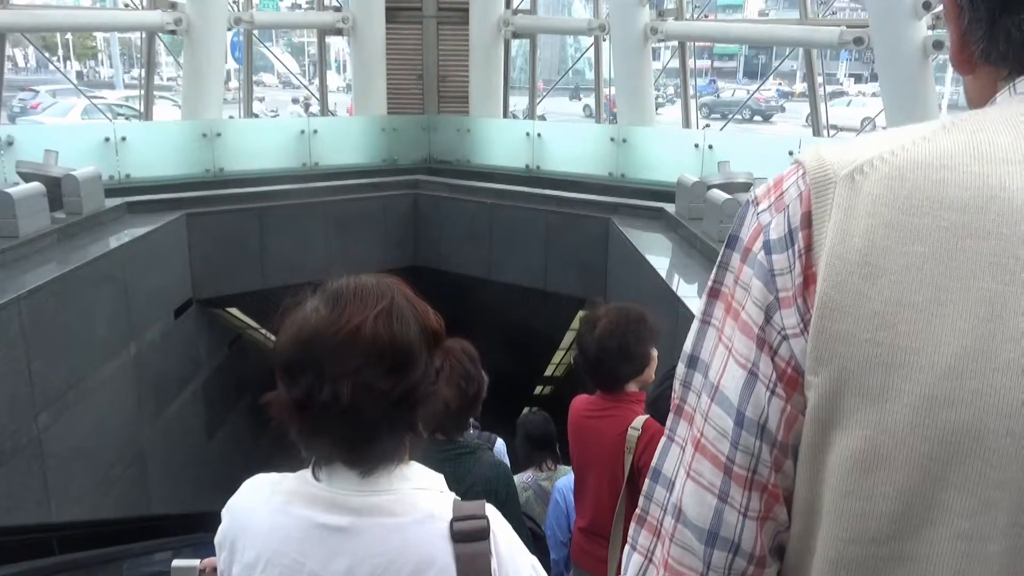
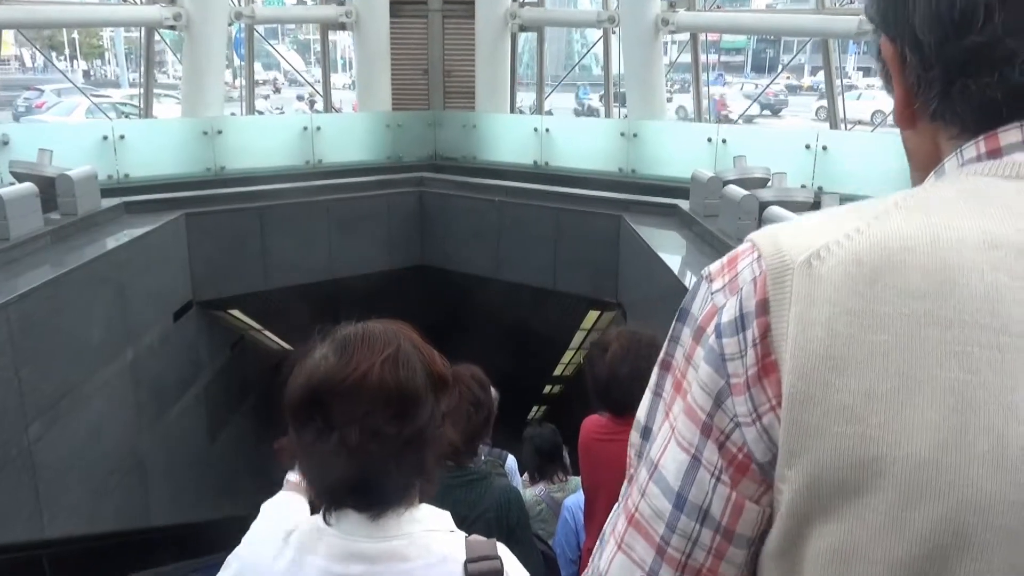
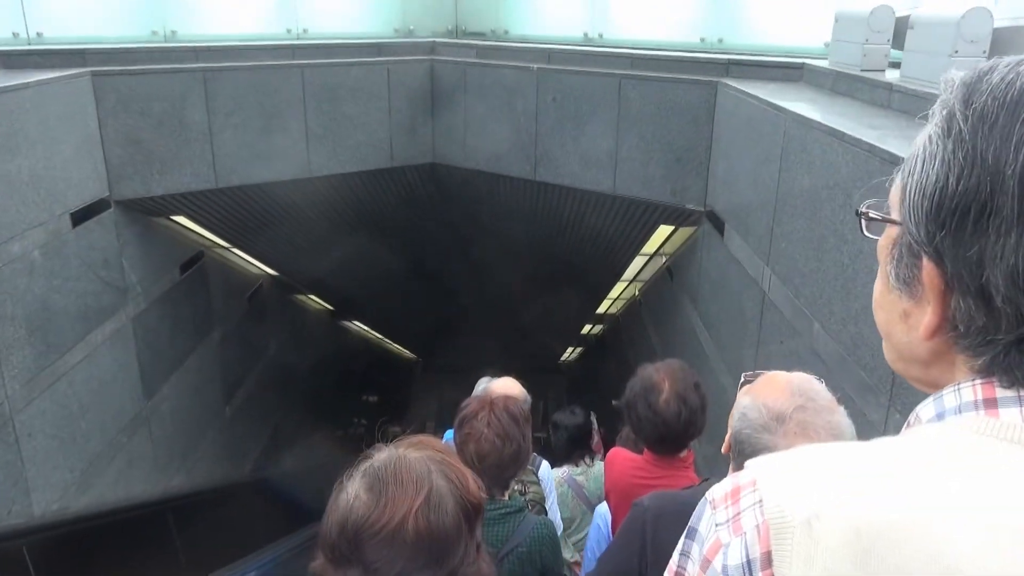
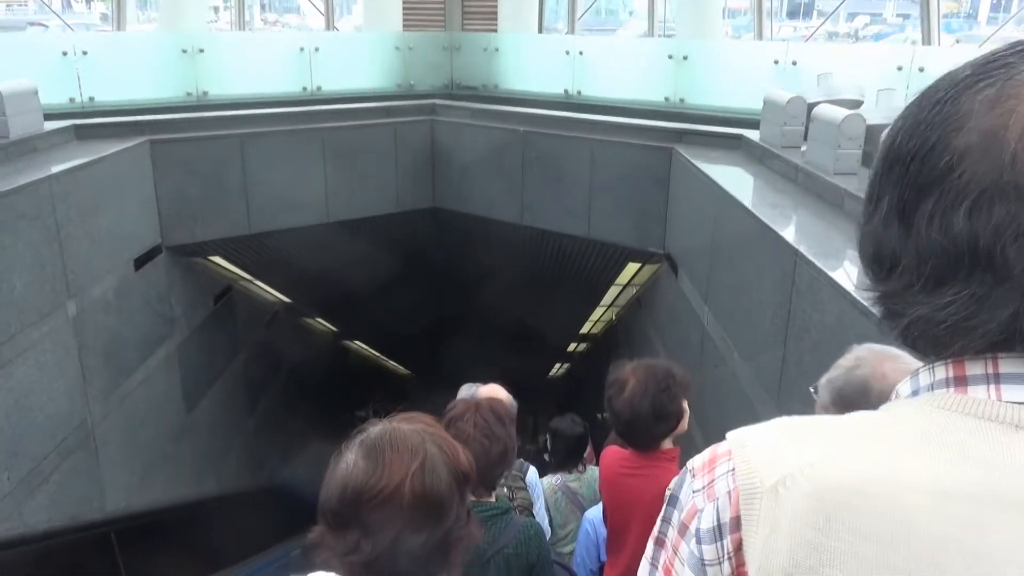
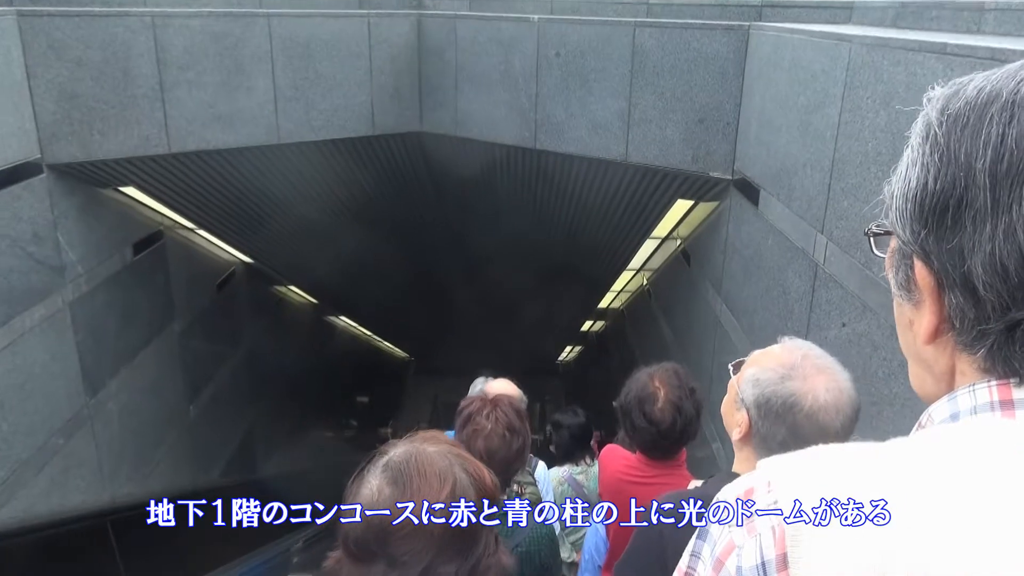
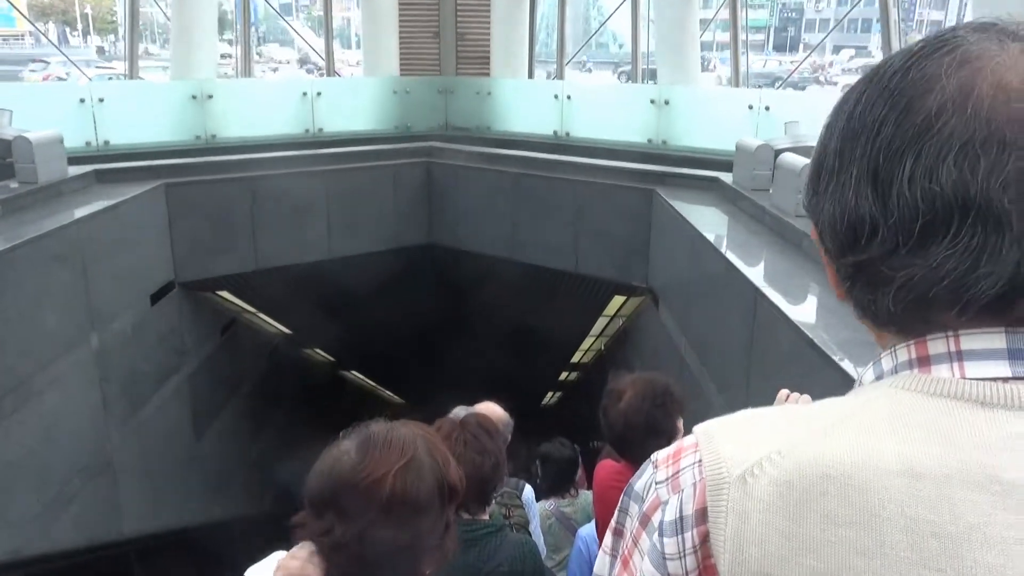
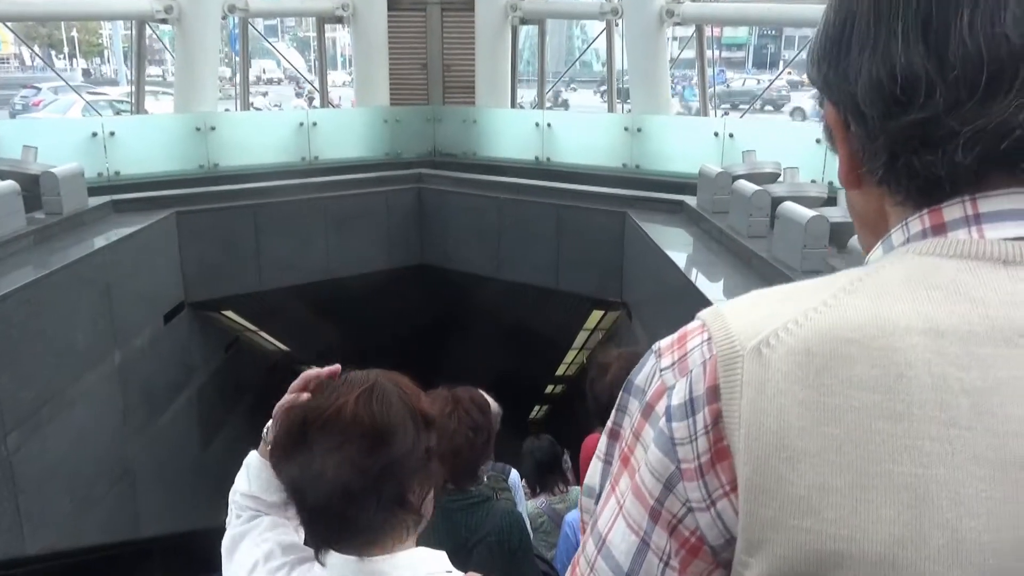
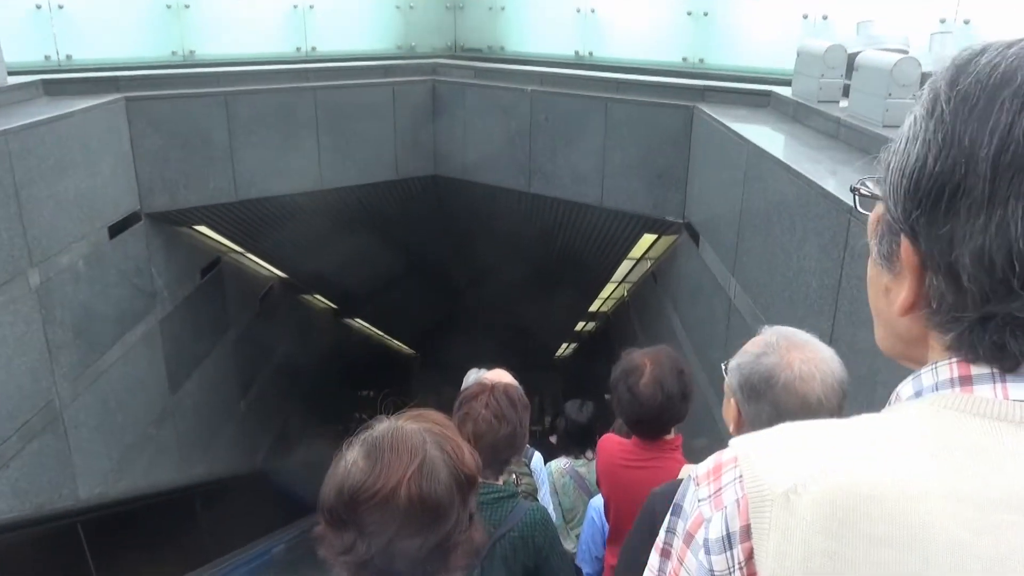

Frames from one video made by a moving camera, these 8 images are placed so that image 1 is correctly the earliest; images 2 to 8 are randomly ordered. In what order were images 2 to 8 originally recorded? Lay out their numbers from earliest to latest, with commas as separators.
2, 7, 6, 4, 8, 3, 5
